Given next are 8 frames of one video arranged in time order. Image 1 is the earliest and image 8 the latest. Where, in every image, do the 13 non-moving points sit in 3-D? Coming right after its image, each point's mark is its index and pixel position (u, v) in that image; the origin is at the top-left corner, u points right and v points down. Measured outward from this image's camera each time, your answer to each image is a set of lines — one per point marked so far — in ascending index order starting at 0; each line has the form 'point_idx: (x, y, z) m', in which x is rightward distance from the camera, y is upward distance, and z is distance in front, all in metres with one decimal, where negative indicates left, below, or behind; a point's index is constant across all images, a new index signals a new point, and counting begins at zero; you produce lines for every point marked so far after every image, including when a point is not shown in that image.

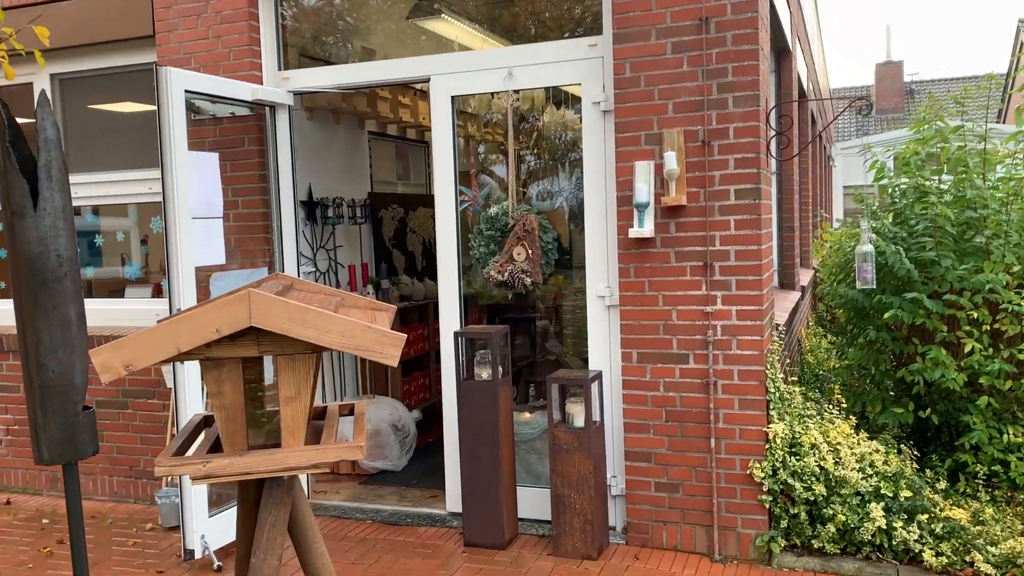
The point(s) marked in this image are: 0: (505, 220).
0: (0.0, +0.3, +3.6) m
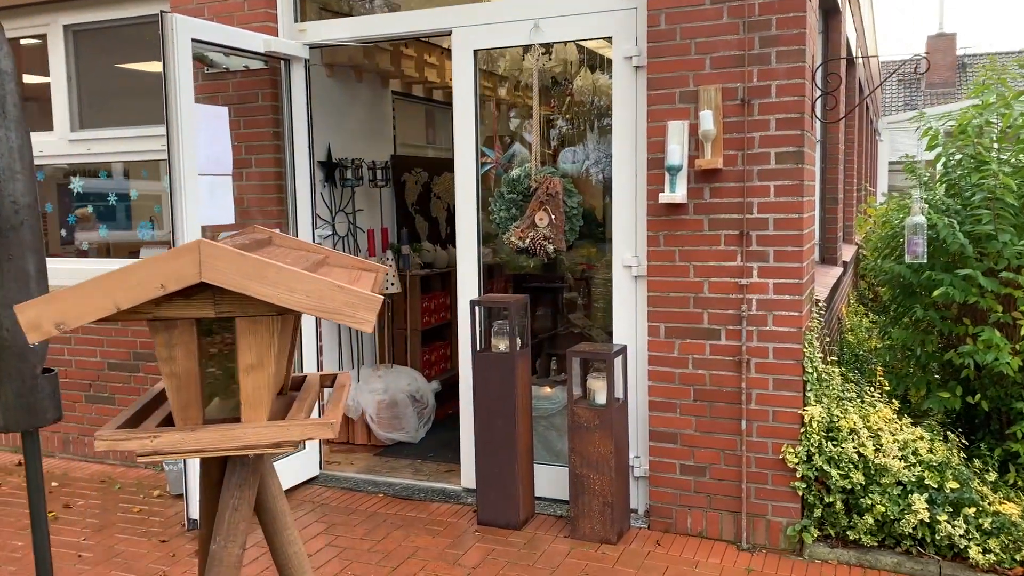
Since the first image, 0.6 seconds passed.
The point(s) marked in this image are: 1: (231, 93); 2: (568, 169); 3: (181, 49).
0: (+0.1, +0.4, +3.4) m
1: (-1.1, +0.8, +3.6) m
2: (+0.3, +0.5, +3.5) m
3: (-1.2, +0.9, +3.1) m
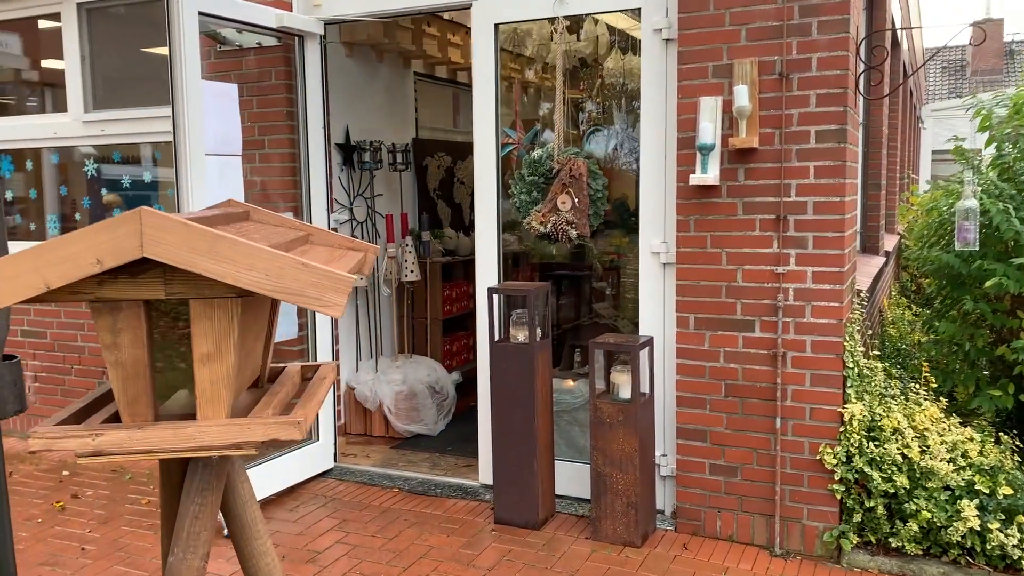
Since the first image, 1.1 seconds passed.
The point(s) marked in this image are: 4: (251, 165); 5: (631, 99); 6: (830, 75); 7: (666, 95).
0: (+0.1, +0.5, +3.2) m
1: (-1.1, +0.9, +3.5) m
2: (+0.4, +0.5, +3.3) m
3: (-1.1, +0.9, +3.0) m
4: (-1.0, +0.5, +3.5) m
5: (+0.4, +0.7, +3.2) m
6: (+1.0, +0.7, +2.7) m
7: (+0.5, +0.7, +3.1) m
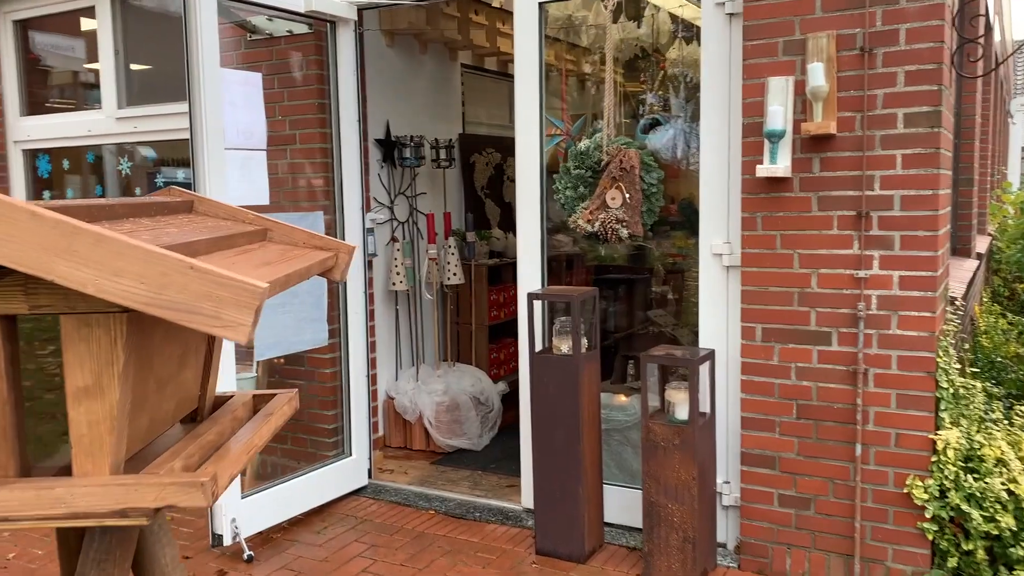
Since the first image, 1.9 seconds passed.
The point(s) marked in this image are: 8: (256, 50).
0: (+0.3, +0.4, +2.9) m
1: (-0.9, +0.8, +3.3) m
2: (+0.5, +0.5, +2.9) m
3: (-1.0, +0.9, +2.8) m
4: (-0.8, +0.5, +3.2) m
5: (+0.6, +0.7, +2.9) m
6: (+1.1, +0.6, +2.3) m
7: (+0.7, +0.6, +2.7) m
8: (-0.9, +0.8, +3.1) m
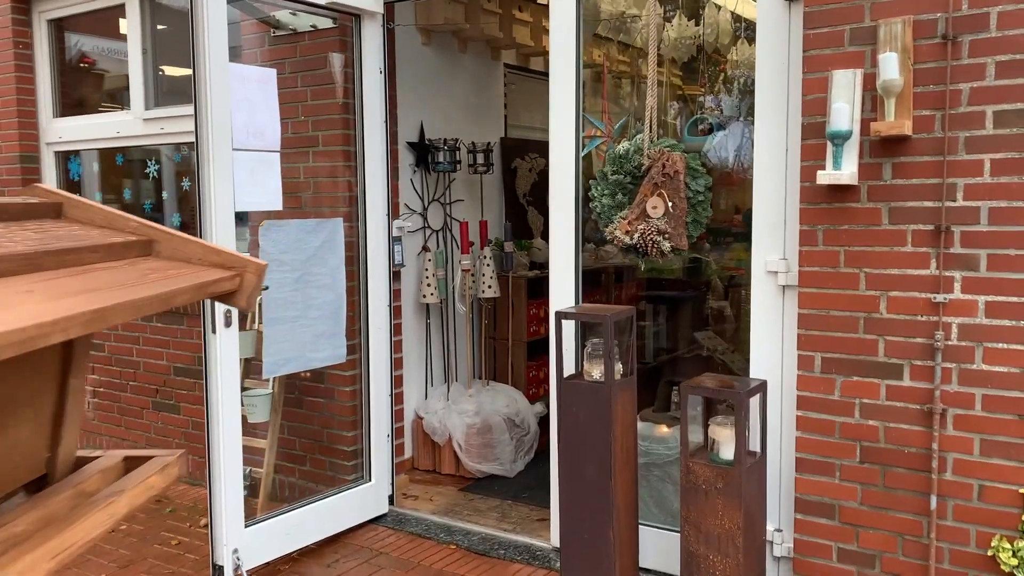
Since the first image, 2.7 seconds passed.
0: (+0.4, +0.4, +2.6) m
1: (-0.8, +0.8, +3.1) m
2: (+0.6, +0.4, +2.6) m
3: (-0.9, +0.9, +2.6) m
4: (-0.7, +0.4, +3.0) m
5: (+0.7, +0.6, +2.5) m
6: (+1.1, +0.6, +2.0) m
7: (+0.8, +0.6, +2.4) m
8: (-0.8, +0.8, +2.9) m
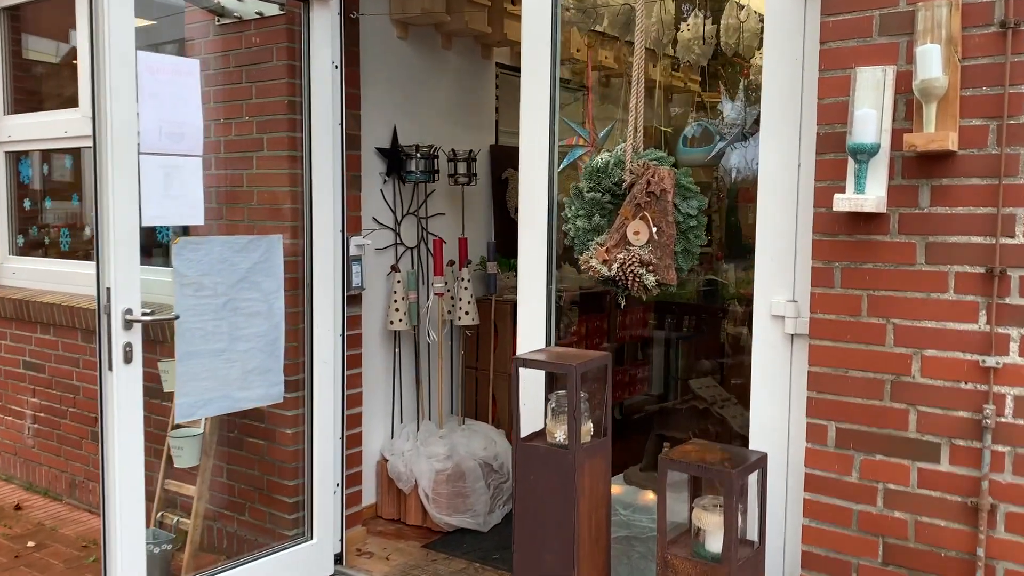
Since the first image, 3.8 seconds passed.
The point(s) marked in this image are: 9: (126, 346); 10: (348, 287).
0: (+0.3, +0.3, +2.2) m
1: (-0.8, +0.7, +2.7) m
2: (+0.5, +0.3, +2.2) m
3: (-1.0, +0.8, +2.2) m
4: (-0.8, +0.3, +2.6) m
5: (+0.6, +0.5, +2.1) m
6: (+1.0, +0.5, +1.5) m
7: (+0.6, +0.5, +1.9) m
8: (-0.9, +0.7, +2.5) m
9: (-1.0, -0.1, +2.2) m
10: (-0.5, 0.0, +2.9) m
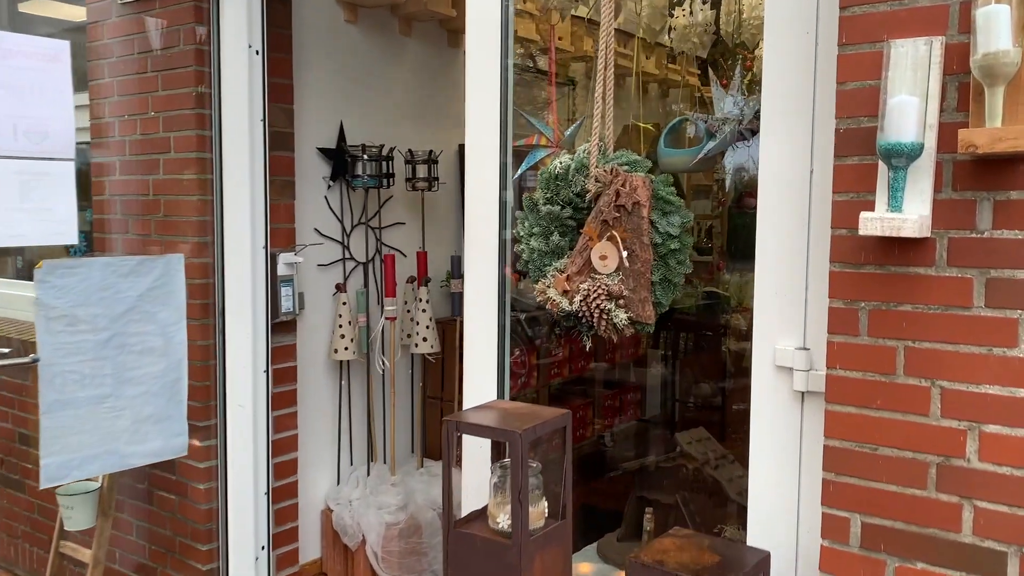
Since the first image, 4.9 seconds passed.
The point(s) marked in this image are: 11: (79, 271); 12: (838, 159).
0: (+0.1, +0.2, +1.7) m
1: (-1.0, +0.7, +2.2) m
2: (+0.4, +0.2, +1.7) m
3: (-1.1, +0.7, +1.7) m
4: (-0.9, +0.3, +2.2) m
5: (+0.4, +0.4, +1.6) m
6: (+0.9, +0.4, +1.1) m
7: (+0.5, +0.4, +1.5) m
8: (-1.0, +0.7, +2.1) m
9: (-1.1, -0.2, +1.8) m
10: (-0.7, -0.1, +2.5) m
11: (-1.0, 0.0, +2.0) m
12: (+0.5, +0.2, +1.4) m
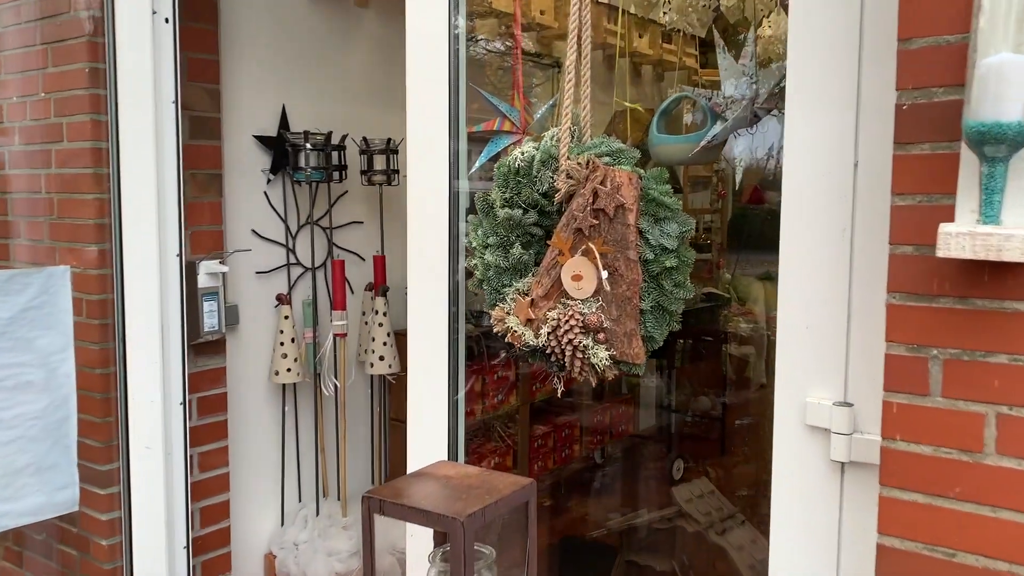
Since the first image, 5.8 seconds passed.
0: (+0.1, +0.2, +1.3) m
1: (-1.0, +0.6, +1.8) m
2: (+0.3, +0.2, +1.3) m
3: (-1.2, +0.7, +1.3) m
4: (-1.0, +0.2, +1.8) m
5: (+0.4, +0.4, +1.2) m
6: (+0.8, +0.3, +0.7) m
7: (+0.4, +0.4, +1.1) m
8: (-1.1, +0.6, +1.7) m
9: (-1.2, -0.3, +1.4) m
10: (-0.7, -0.1, +2.1) m
11: (-1.0, 0.0, +1.6) m
12: (+0.4, +0.2, +1.0) m
